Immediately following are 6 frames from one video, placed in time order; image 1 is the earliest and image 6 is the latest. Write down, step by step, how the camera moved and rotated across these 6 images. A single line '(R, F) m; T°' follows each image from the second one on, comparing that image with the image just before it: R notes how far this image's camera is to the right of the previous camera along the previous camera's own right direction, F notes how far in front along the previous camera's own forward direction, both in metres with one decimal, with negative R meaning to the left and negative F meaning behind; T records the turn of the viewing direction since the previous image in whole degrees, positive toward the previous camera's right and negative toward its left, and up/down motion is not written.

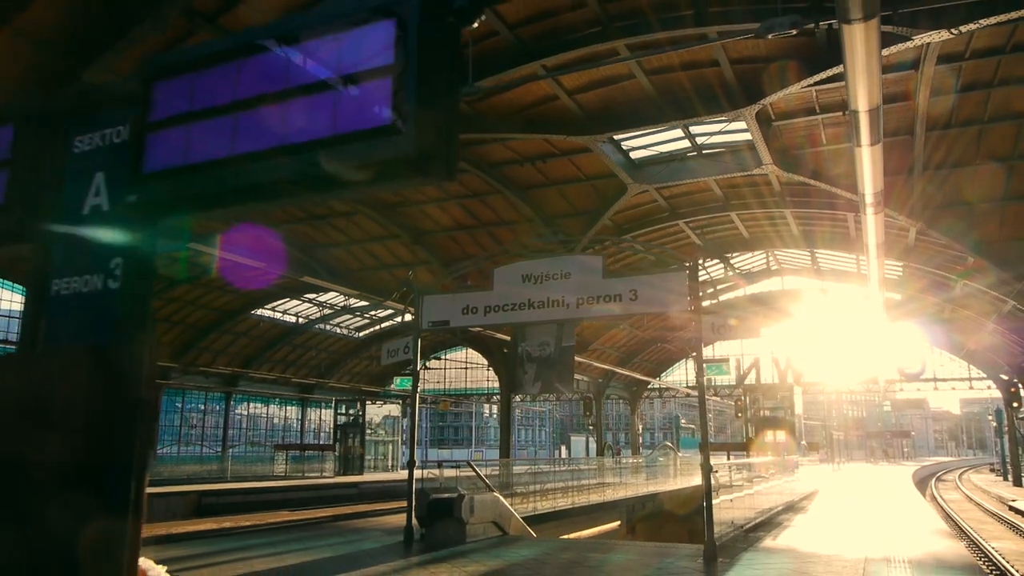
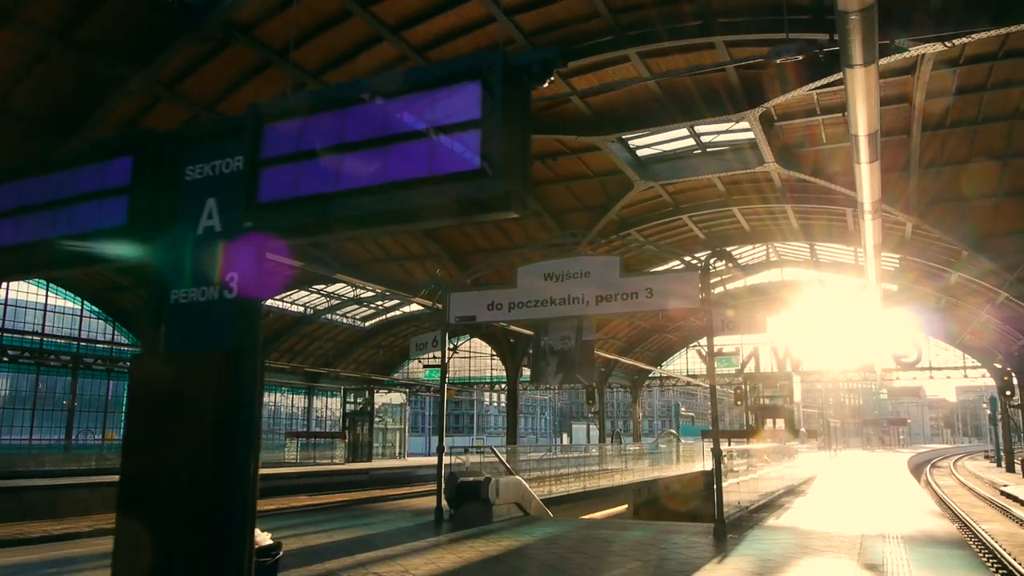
(-0.4, -0.8) m; 0°
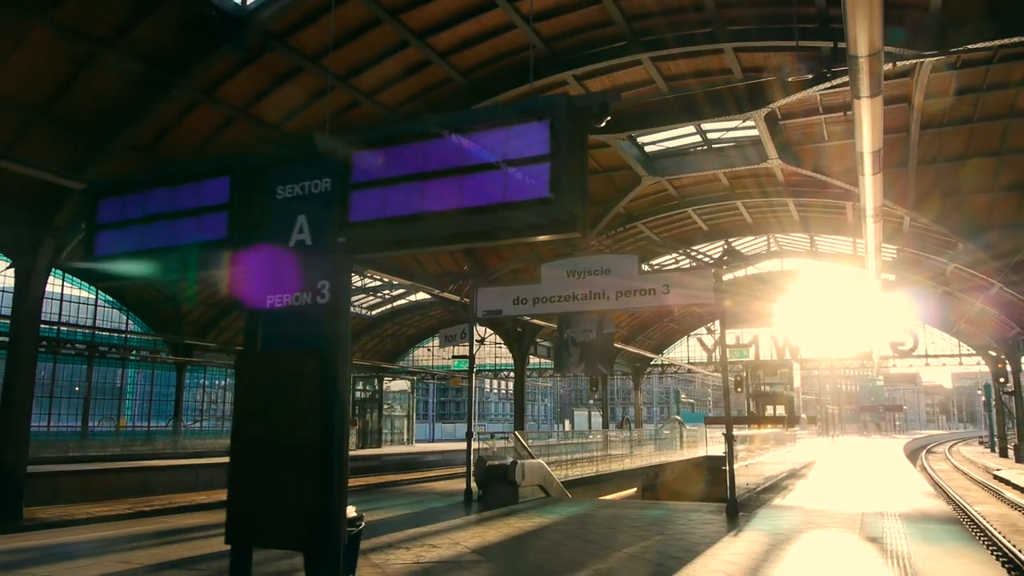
(-0.4, -0.7) m; 0°
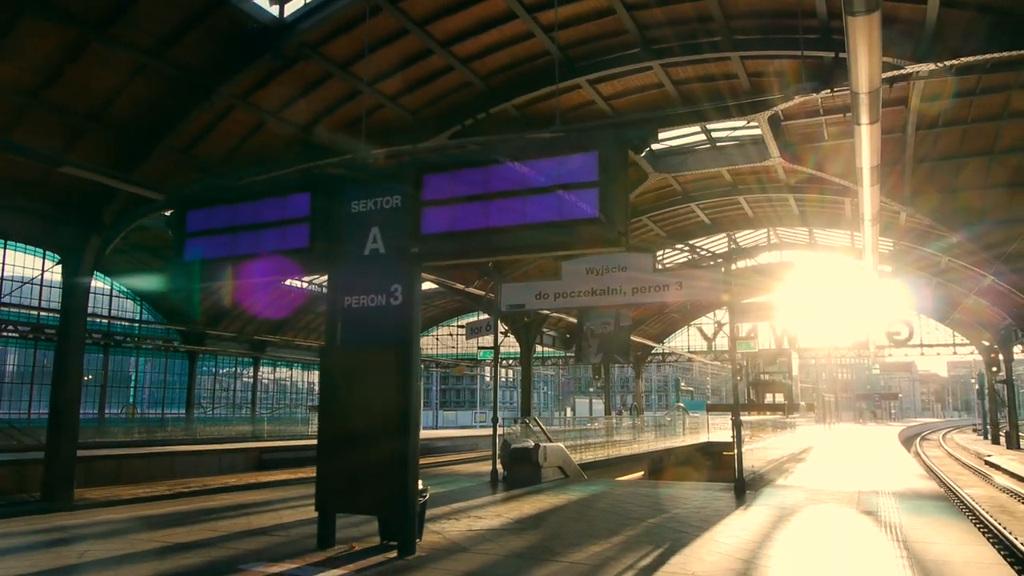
(-0.4, -0.9) m; 0°
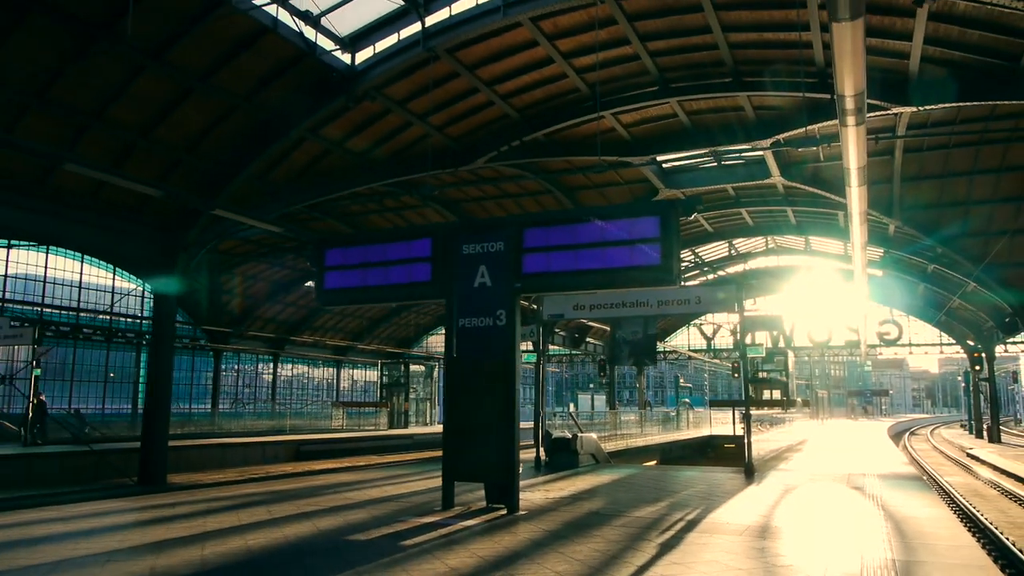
(-1.0, -2.1) m; 0°
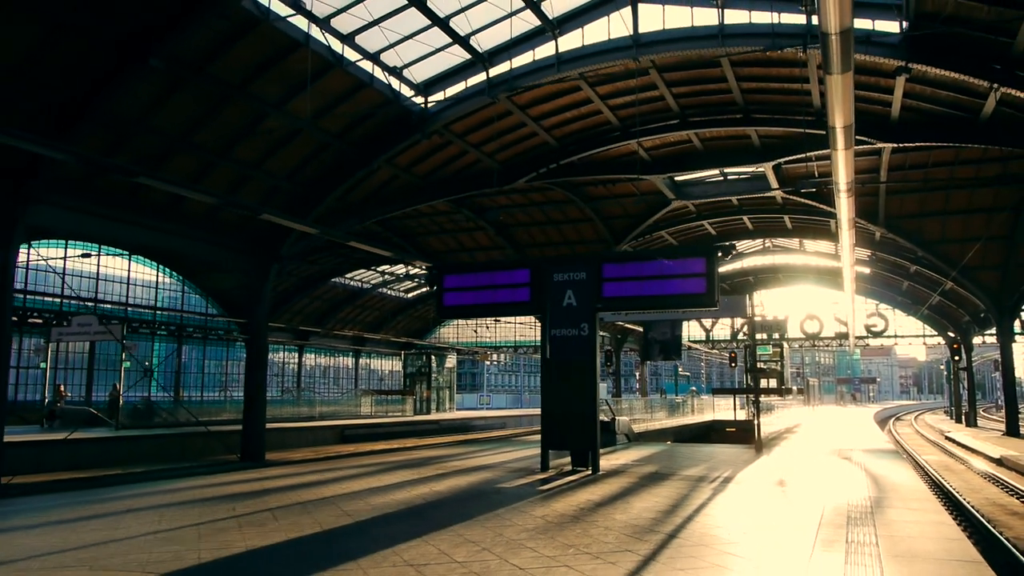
(-1.4, -3.0) m; +1°
